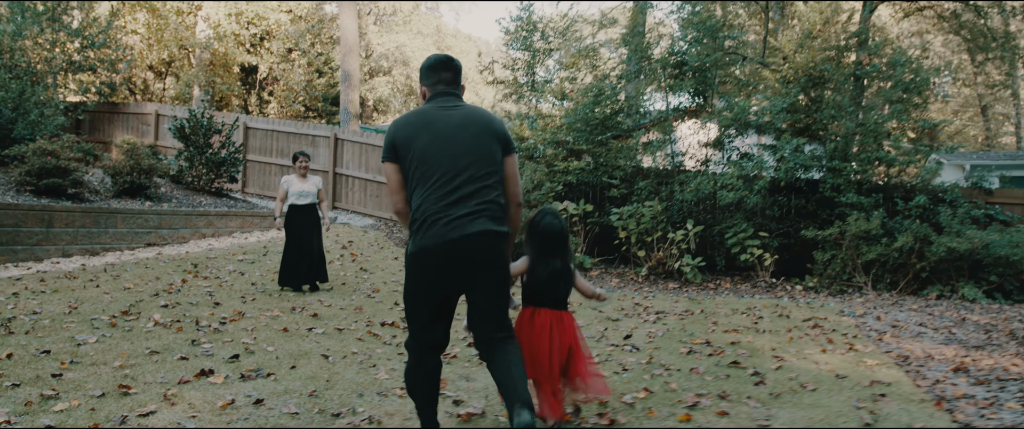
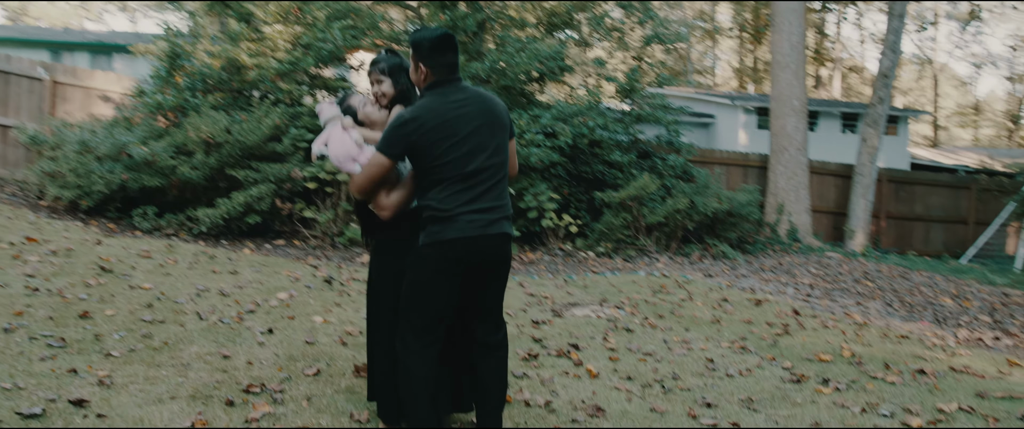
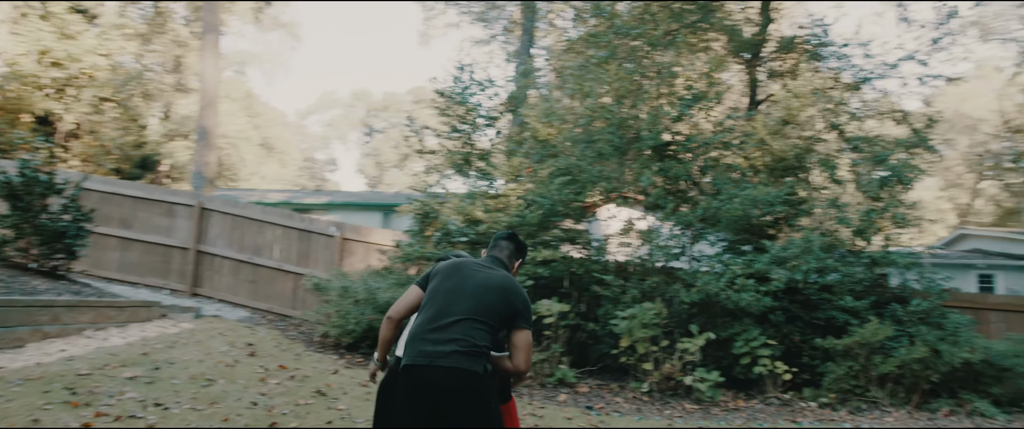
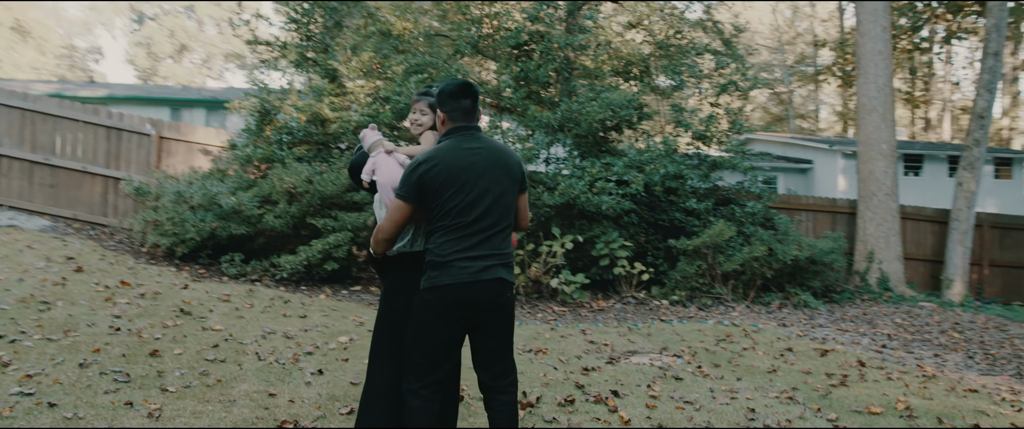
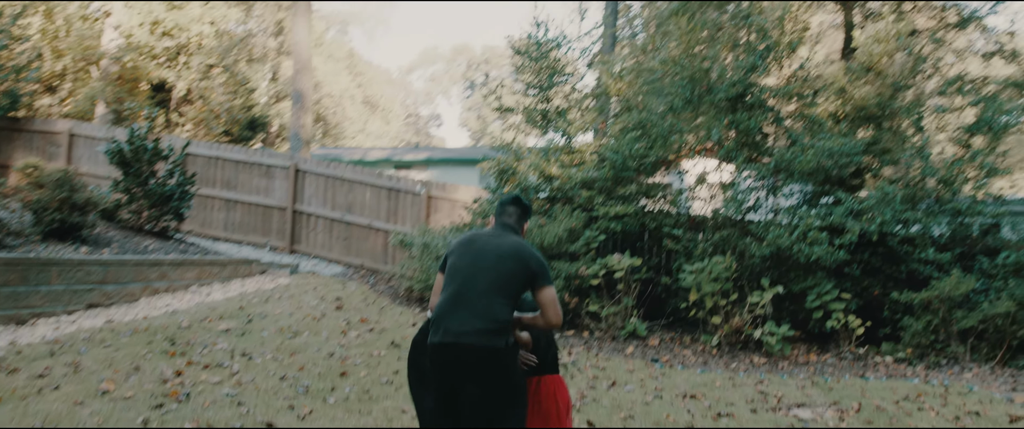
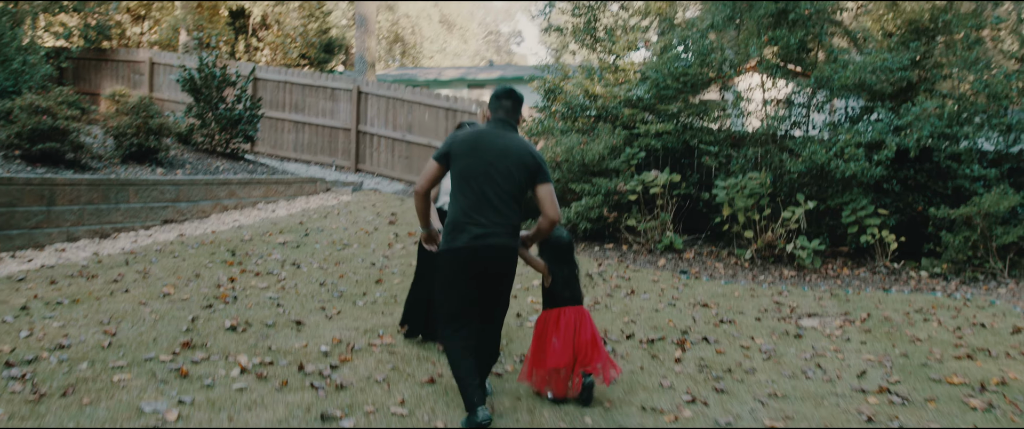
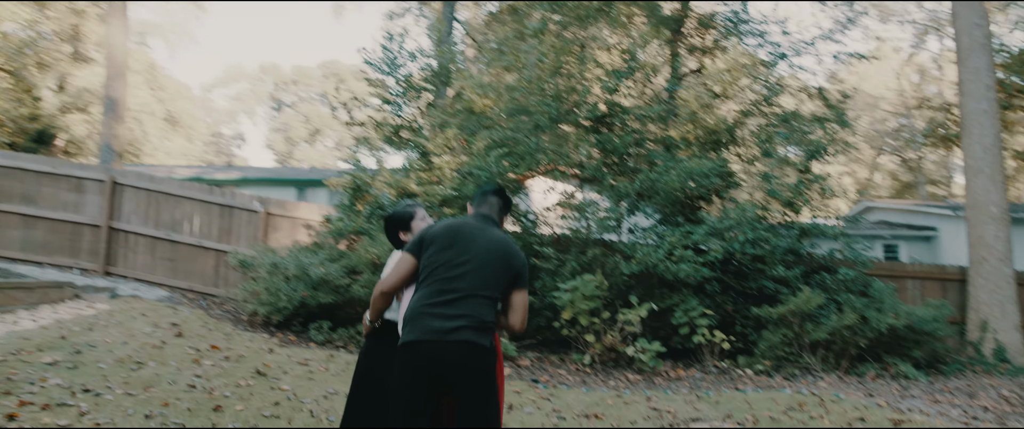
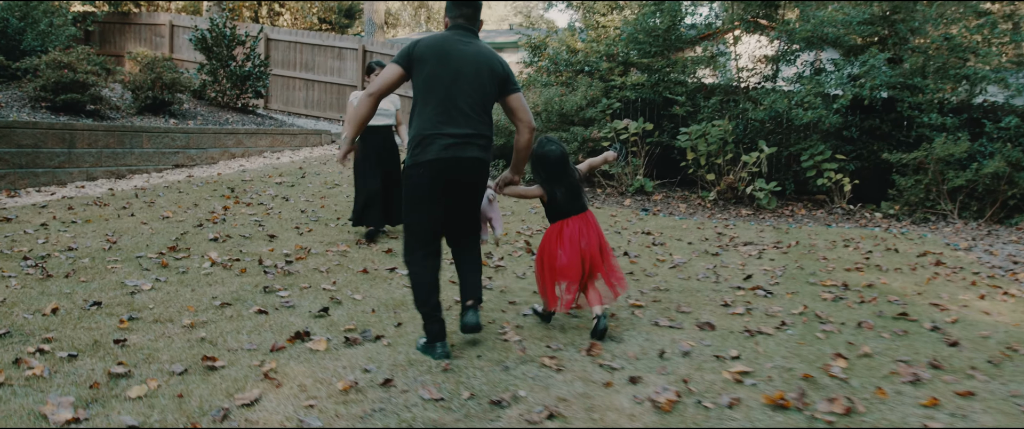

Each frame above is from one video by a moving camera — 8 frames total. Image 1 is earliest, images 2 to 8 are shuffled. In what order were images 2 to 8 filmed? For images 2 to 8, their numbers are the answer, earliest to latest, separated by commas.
8, 6, 5, 3, 7, 4, 2
